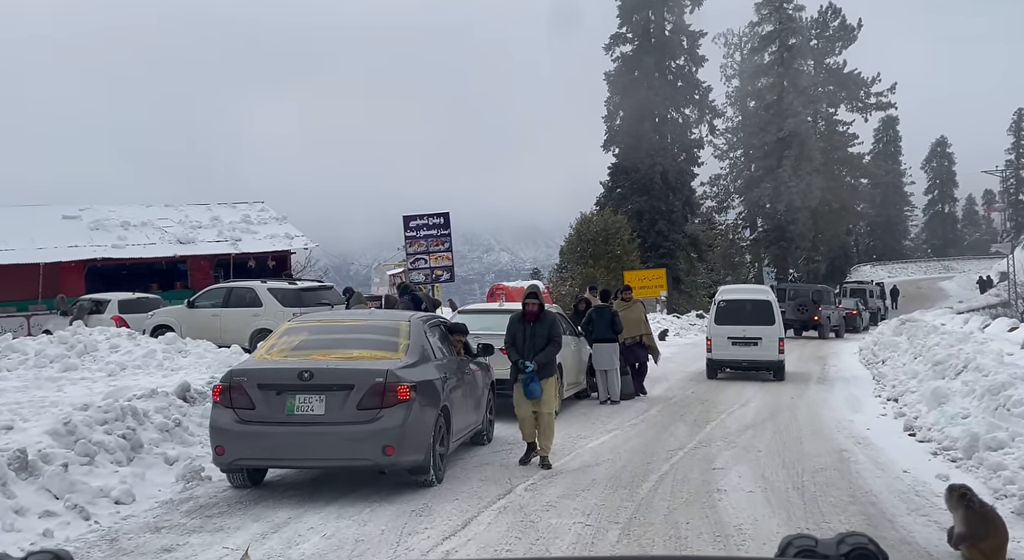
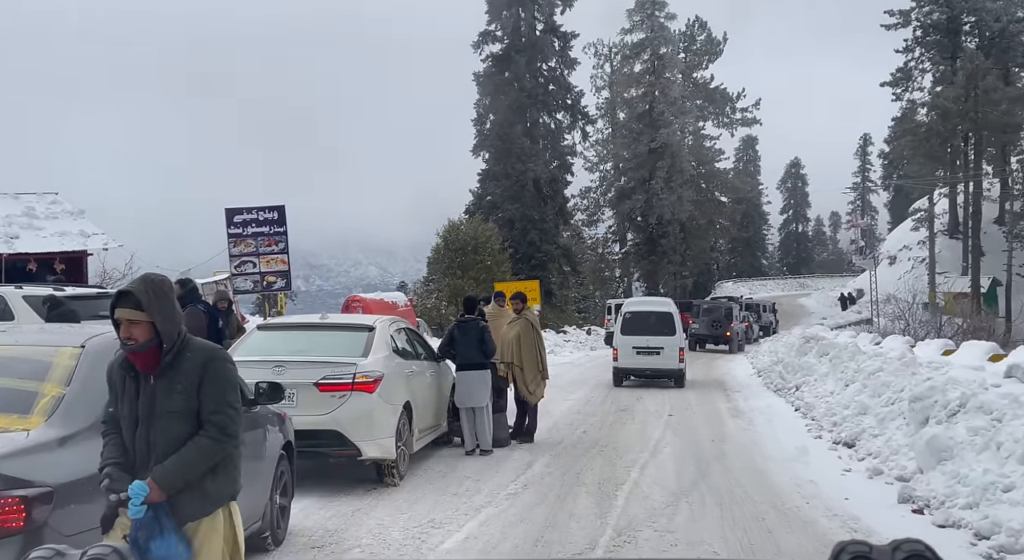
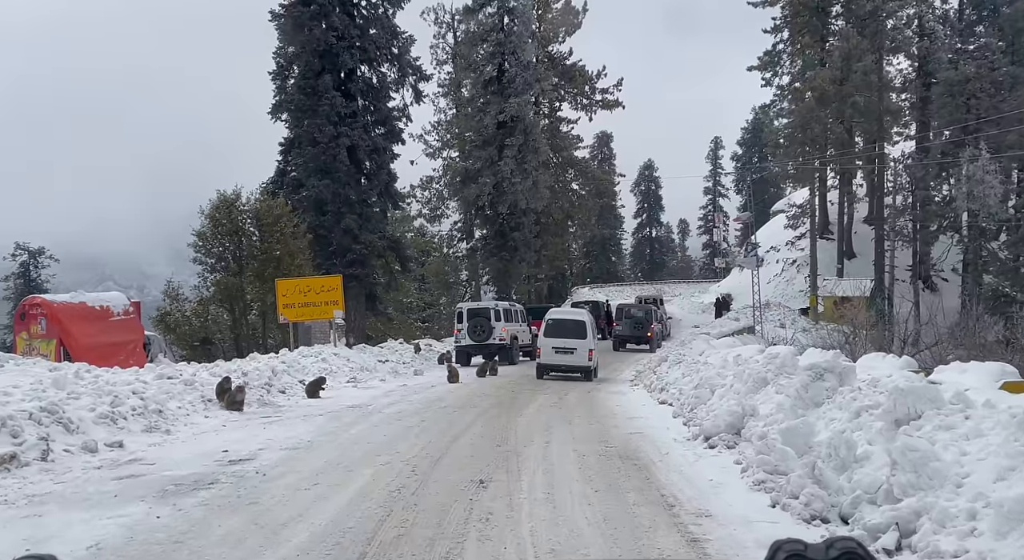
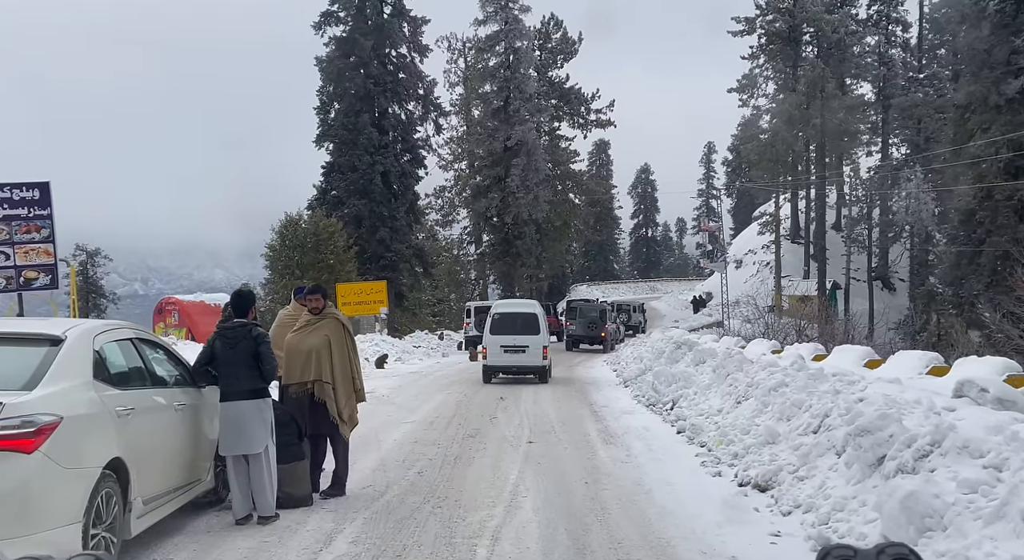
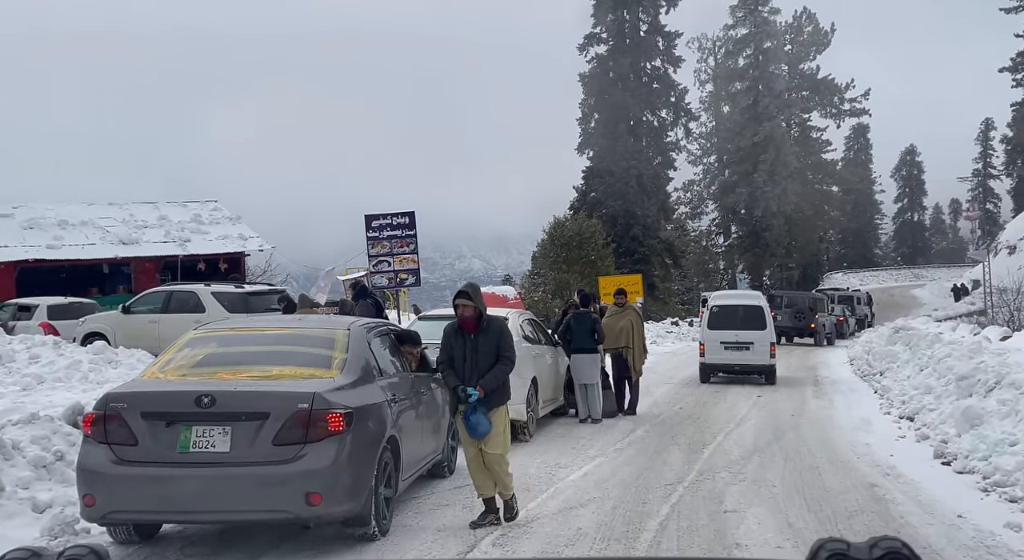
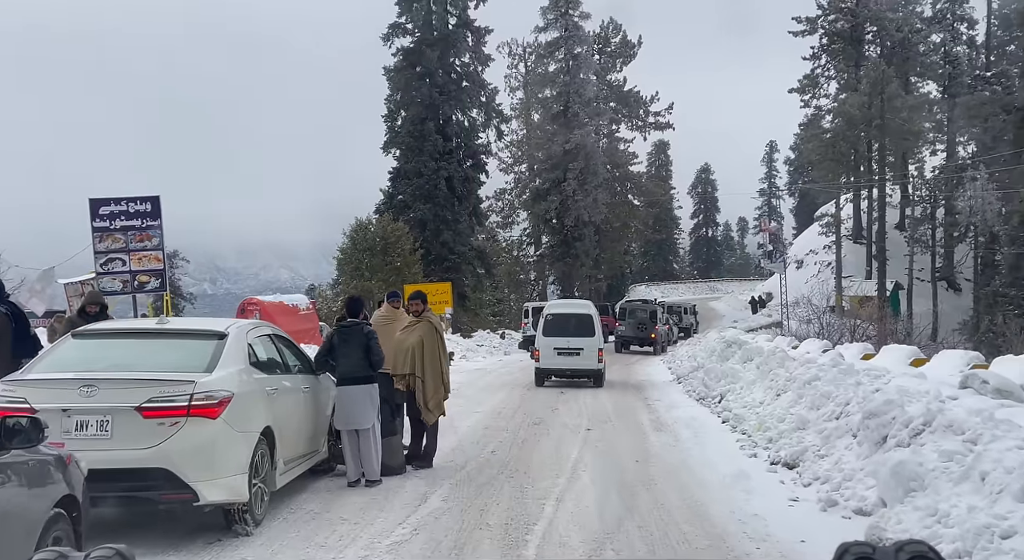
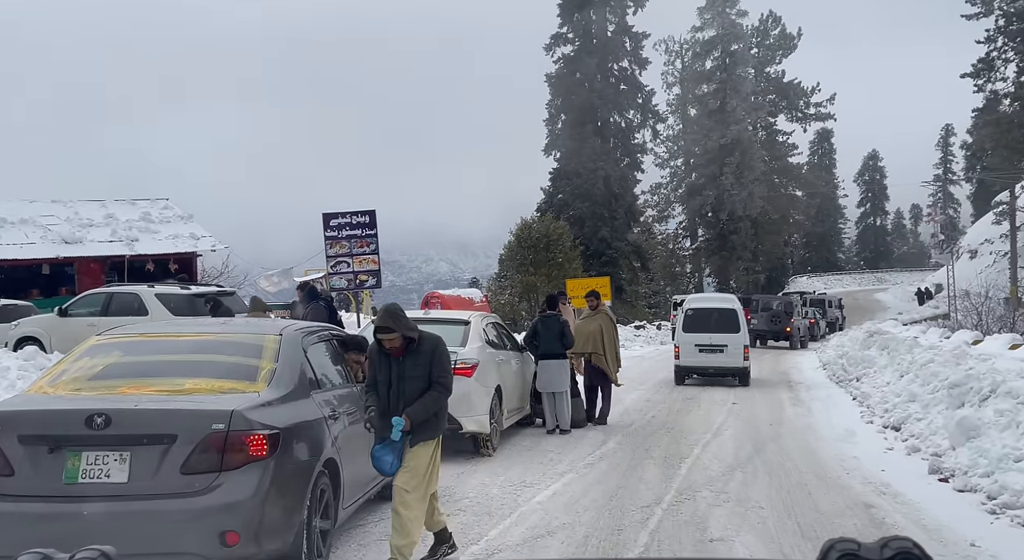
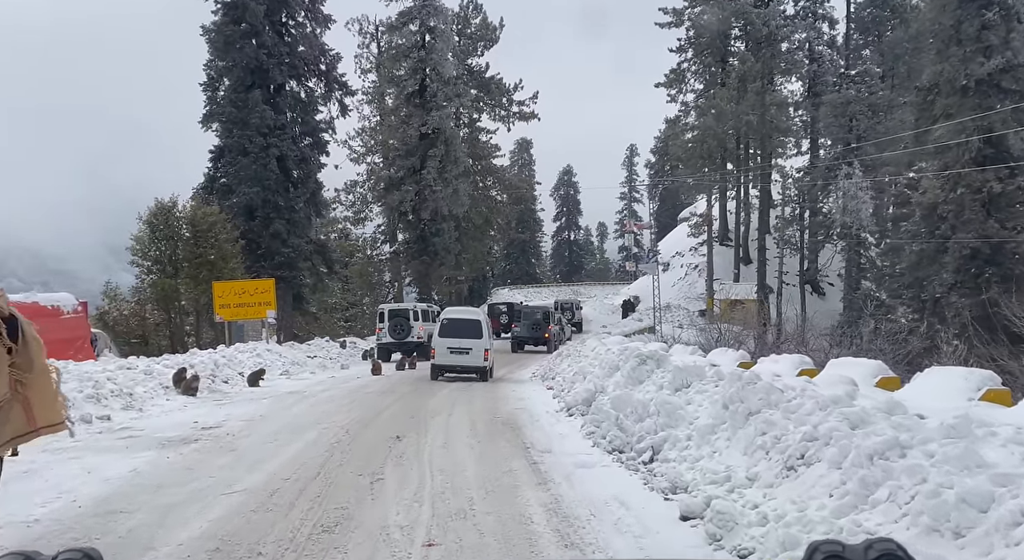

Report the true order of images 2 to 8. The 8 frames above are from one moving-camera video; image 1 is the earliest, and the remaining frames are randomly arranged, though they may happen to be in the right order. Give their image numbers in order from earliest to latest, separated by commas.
5, 7, 2, 6, 4, 8, 3
